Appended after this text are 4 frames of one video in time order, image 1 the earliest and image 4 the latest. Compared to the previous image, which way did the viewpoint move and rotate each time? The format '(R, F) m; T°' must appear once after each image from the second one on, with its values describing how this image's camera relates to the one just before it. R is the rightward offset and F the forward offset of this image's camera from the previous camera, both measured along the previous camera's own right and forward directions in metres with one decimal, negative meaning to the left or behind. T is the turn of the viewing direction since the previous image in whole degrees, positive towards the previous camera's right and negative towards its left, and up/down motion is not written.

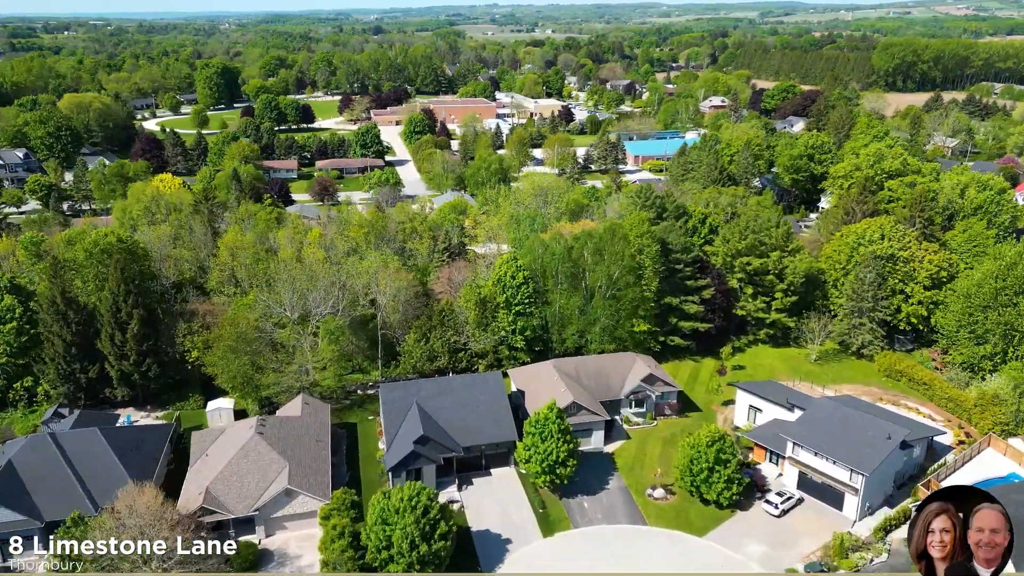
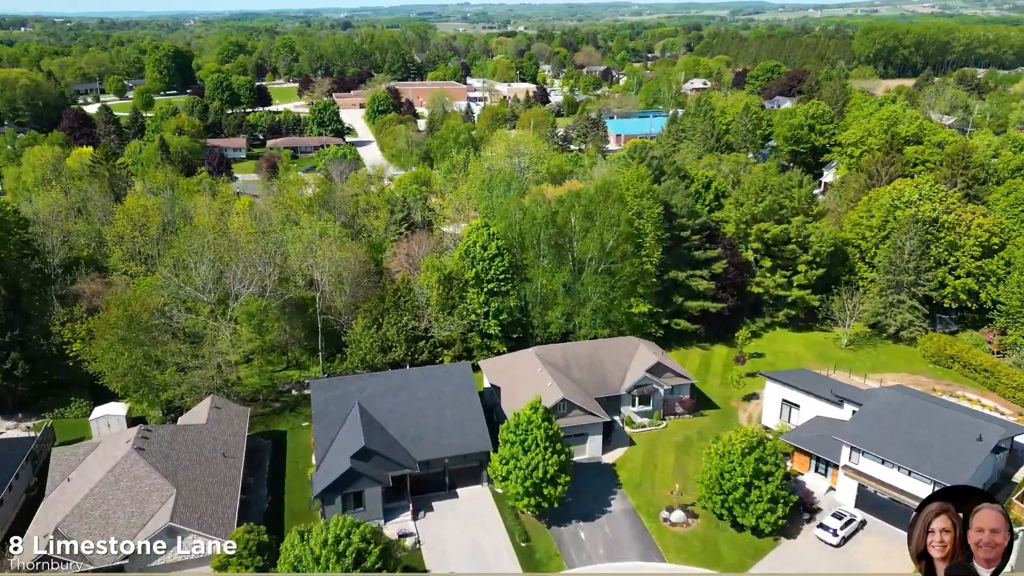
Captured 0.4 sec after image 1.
(+0.1, +4.2) m; +2°
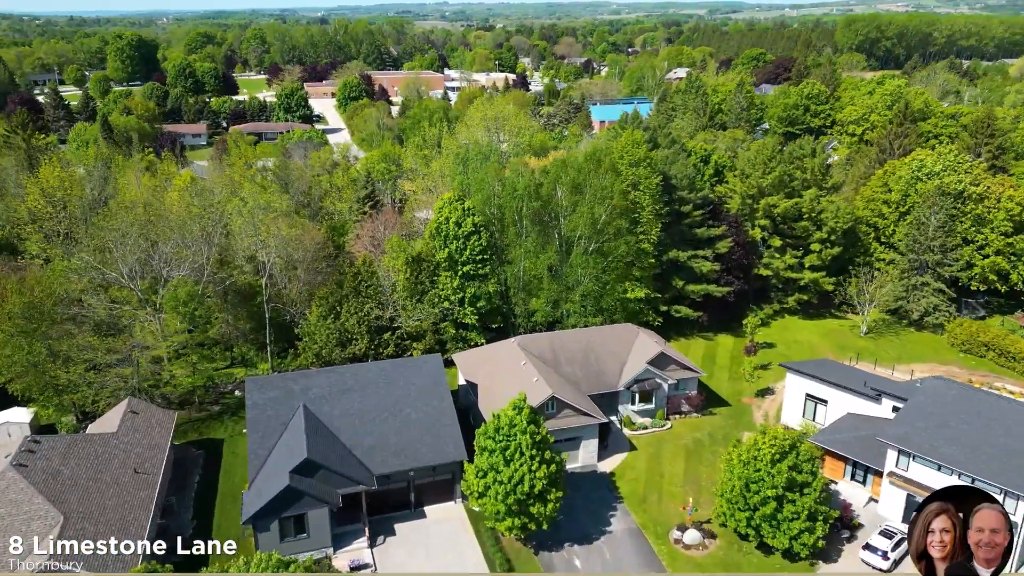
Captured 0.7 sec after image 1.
(+0.1, +2.4) m; +1°
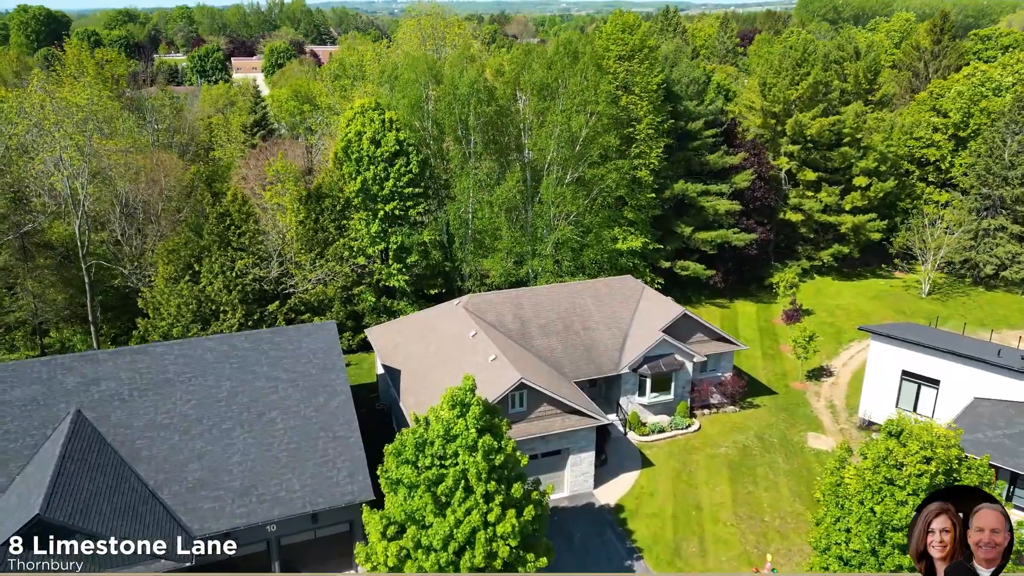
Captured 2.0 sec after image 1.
(+0.2, +4.9) m; +3°
